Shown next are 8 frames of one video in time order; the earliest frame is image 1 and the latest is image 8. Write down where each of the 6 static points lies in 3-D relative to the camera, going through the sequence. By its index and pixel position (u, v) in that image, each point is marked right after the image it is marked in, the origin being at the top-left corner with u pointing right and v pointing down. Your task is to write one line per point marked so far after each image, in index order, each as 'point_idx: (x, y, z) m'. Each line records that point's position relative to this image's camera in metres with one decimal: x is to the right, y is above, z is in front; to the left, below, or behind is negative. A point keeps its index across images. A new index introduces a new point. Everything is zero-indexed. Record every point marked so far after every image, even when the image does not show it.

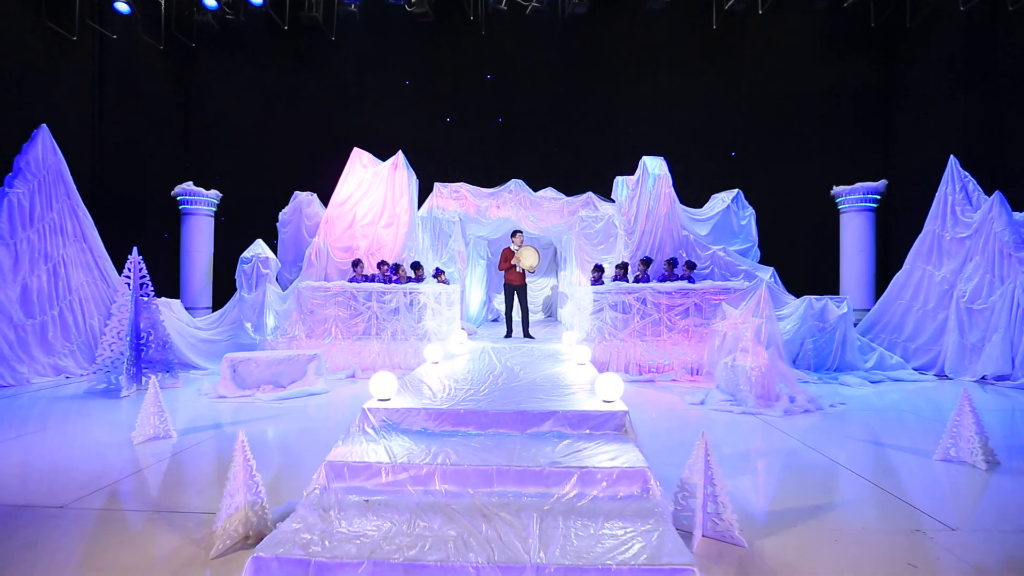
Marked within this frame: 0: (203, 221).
0: (-5.2, +1.1, +8.1) m
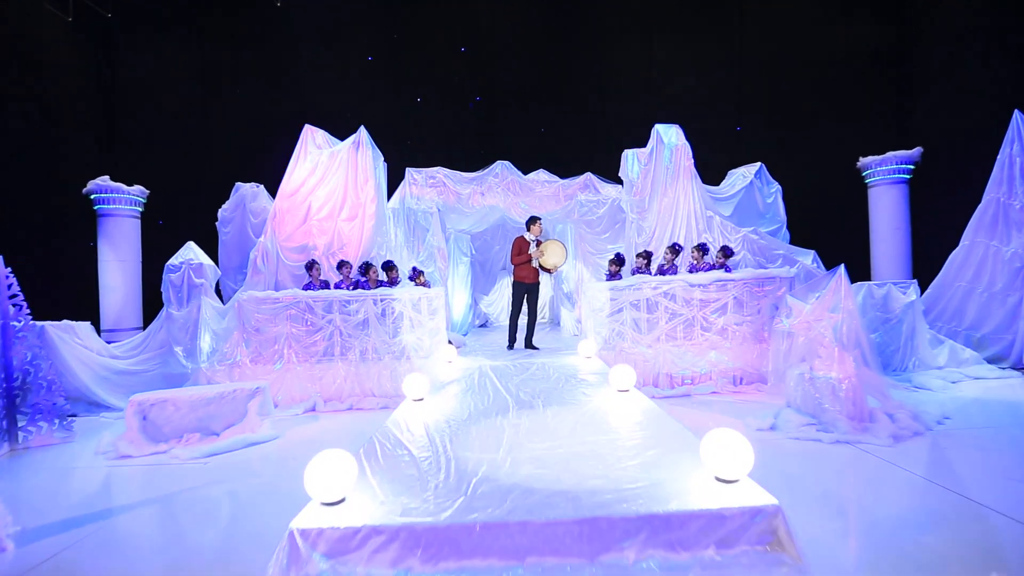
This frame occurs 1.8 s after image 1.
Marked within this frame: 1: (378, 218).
0: (-5.4, +0.9, +6.7) m
1: (-1.6, +0.8, +5.6) m
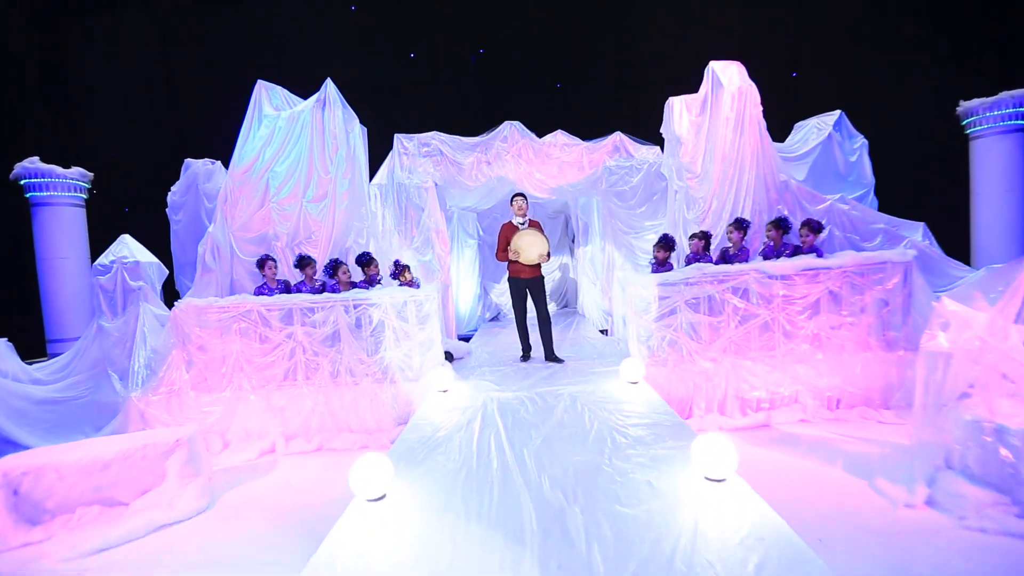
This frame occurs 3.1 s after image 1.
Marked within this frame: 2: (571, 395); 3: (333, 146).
0: (-5.2, +0.9, +5.7) m
1: (-1.4, +0.9, +4.4) m
2: (+0.4, -0.7, +3.0) m
3: (-1.6, +1.3, +4.3) m
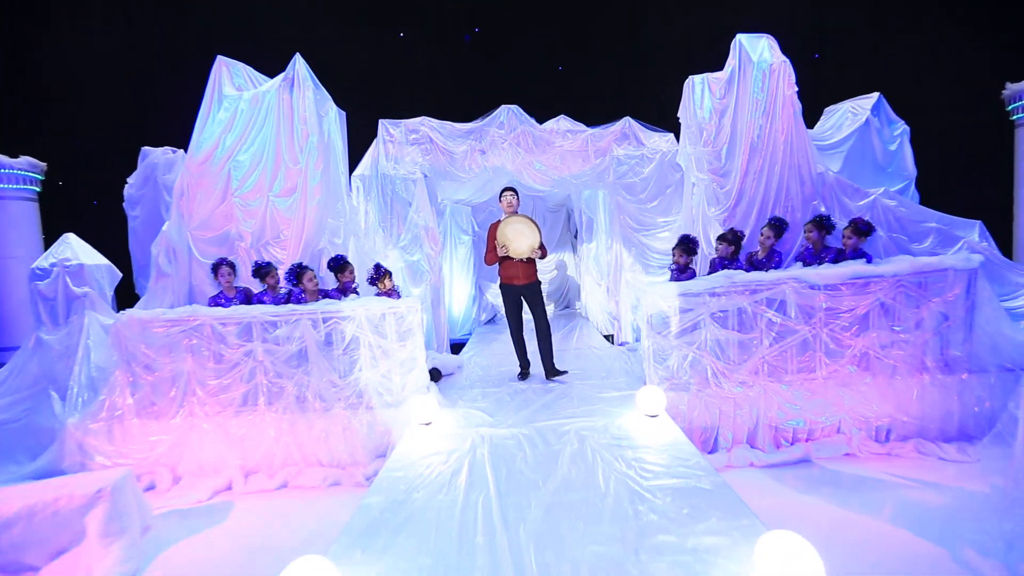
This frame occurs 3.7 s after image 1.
0: (-5.3, +0.9, +5.1) m
1: (-1.5, +0.8, +3.9) m
2: (+0.3, -0.7, +2.5) m
3: (-1.6, +1.2, +3.8) m
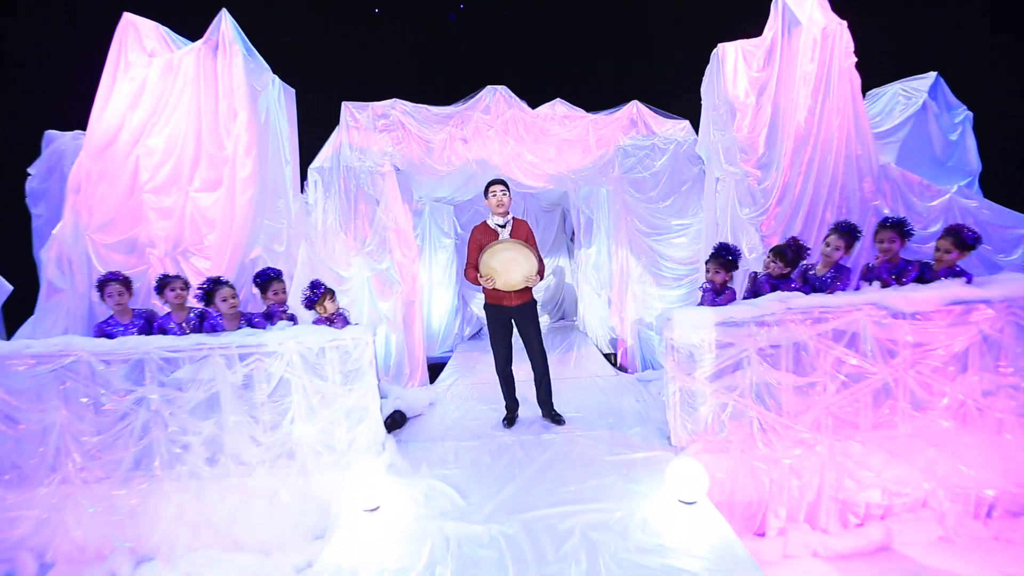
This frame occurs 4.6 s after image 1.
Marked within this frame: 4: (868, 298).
0: (-5.4, +0.8, +4.3) m
1: (-1.6, +0.7, +3.1) m
2: (+0.3, -0.9, +1.7) m
3: (-1.7, +1.1, +3.0) m
4: (+1.6, -0.1, +2.2) m
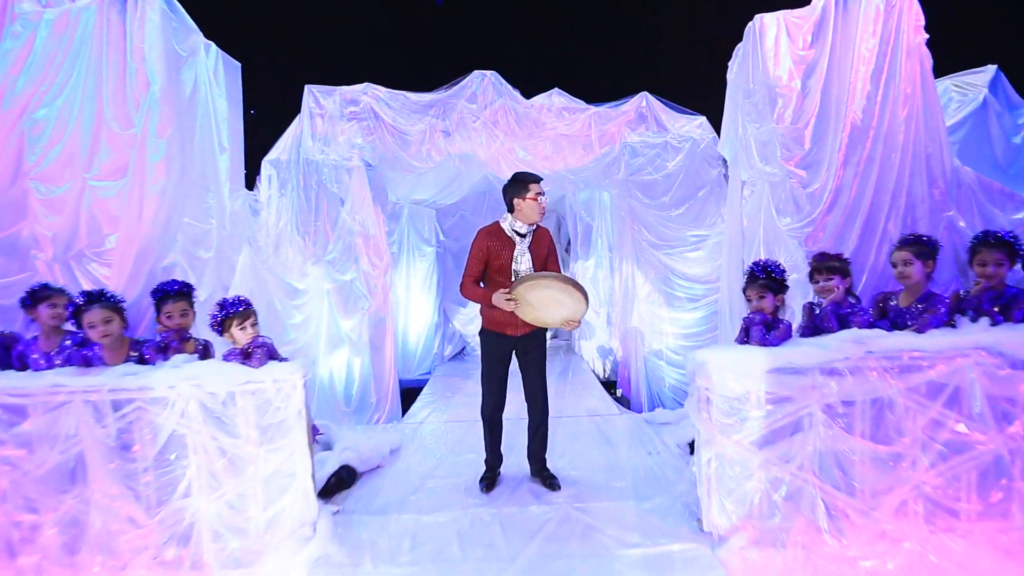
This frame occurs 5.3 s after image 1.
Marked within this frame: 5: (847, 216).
0: (-5.5, +0.7, +3.6) m
1: (-1.6, +0.6, +2.5) m
2: (+0.2, -1.0, +1.1) m
3: (-1.8, +1.0, +2.4) m
4: (+1.6, -0.2, +1.6) m
5: (+1.6, +0.3, +2.3) m
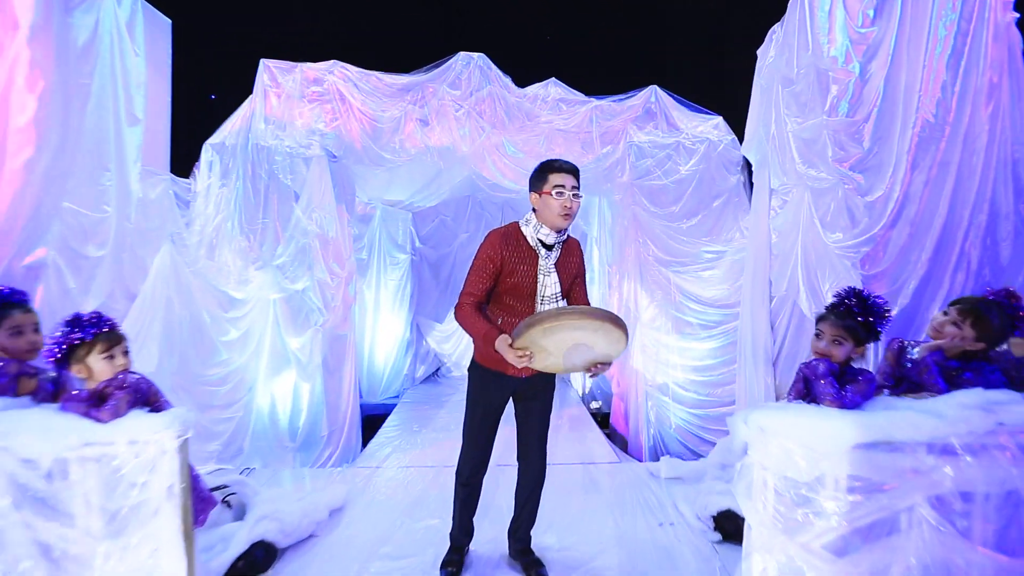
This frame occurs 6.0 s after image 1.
0: (-5.5, +0.8, +2.9) m
1: (-1.7, +0.6, +1.9) m
2: (+0.1, -1.0, +0.5) m
3: (-1.8, +1.0, +1.8) m
4: (+1.5, -0.3, +1.1) m
5: (+1.6, +0.2, +1.9) m
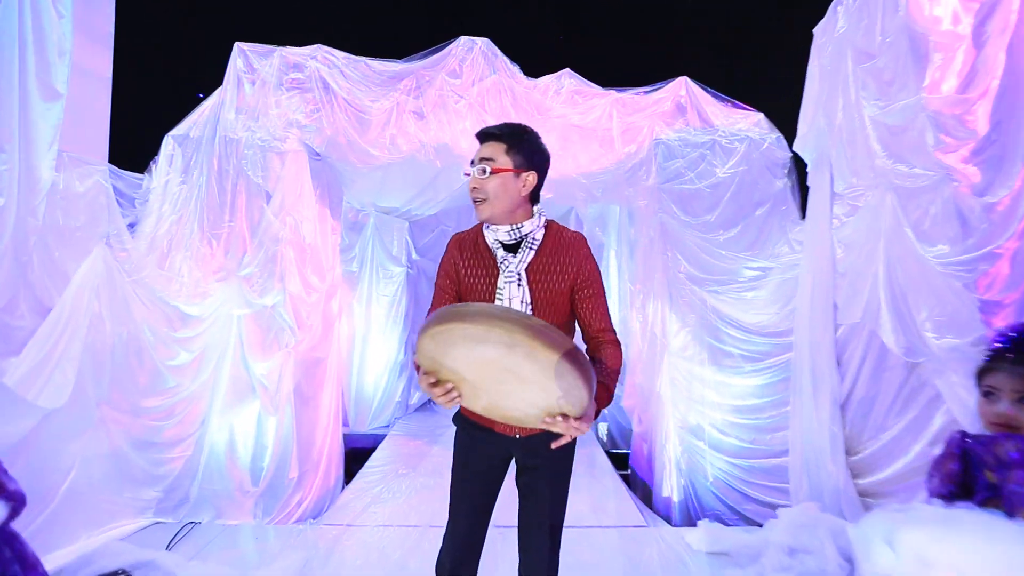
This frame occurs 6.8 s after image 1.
0: (-5.5, +0.8, +2.5) m
1: (-1.7, +0.5, +1.5) m
2: (+0.1, -1.0, 0.0) m
3: (-1.8, +1.0, +1.4) m
4: (+1.5, -0.4, +0.6) m
5: (+1.6, +0.1, +1.4) m
